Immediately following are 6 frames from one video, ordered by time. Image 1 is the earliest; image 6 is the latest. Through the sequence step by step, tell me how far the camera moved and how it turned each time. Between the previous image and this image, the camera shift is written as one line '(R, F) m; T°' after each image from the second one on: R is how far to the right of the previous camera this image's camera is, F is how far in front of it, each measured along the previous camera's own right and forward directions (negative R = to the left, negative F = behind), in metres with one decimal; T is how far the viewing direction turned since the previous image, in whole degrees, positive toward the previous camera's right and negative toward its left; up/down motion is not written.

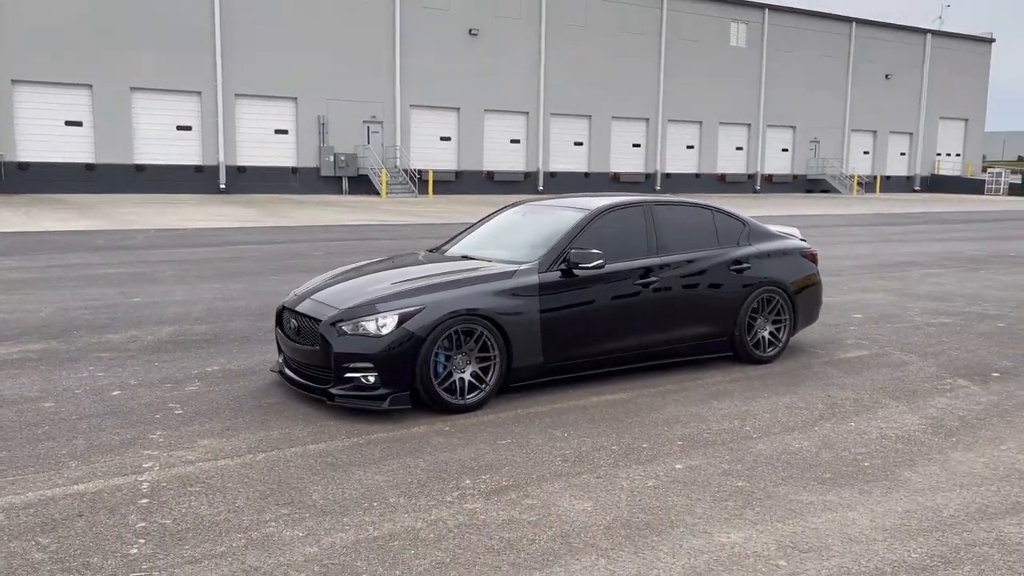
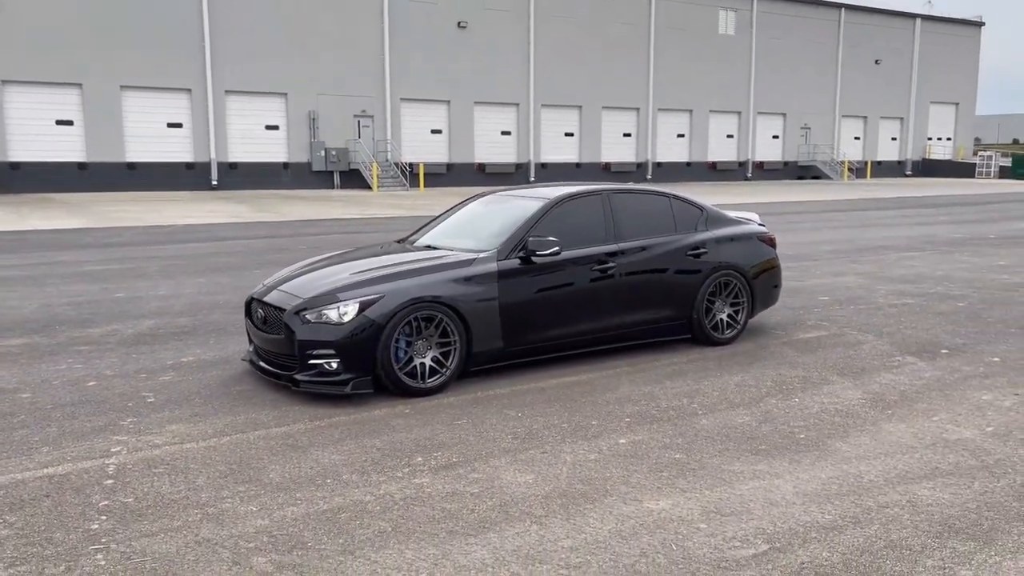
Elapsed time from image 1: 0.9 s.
(+0.3, -0.2) m; 0°
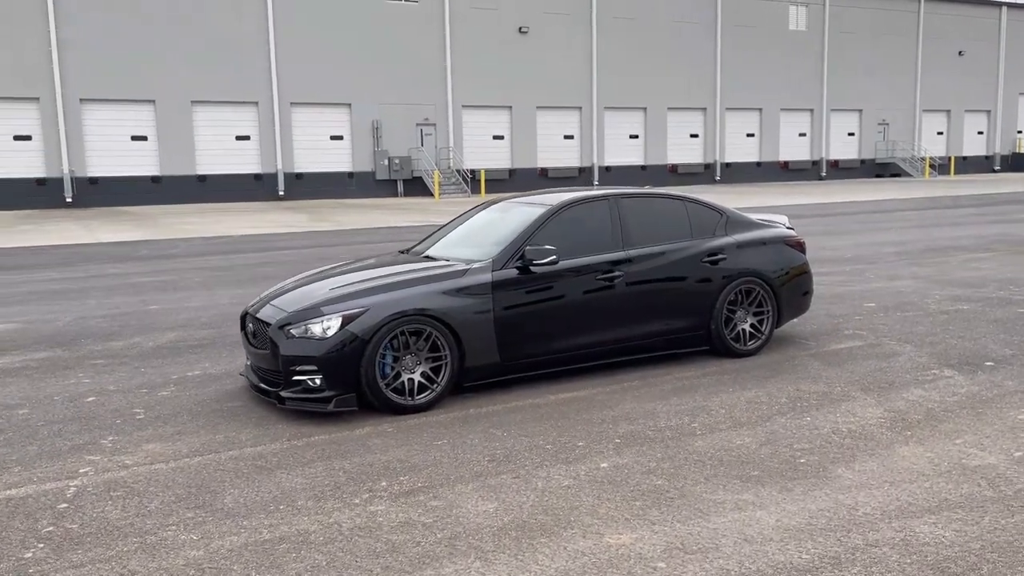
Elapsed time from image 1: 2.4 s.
(+0.5, +0.3) m; -5°
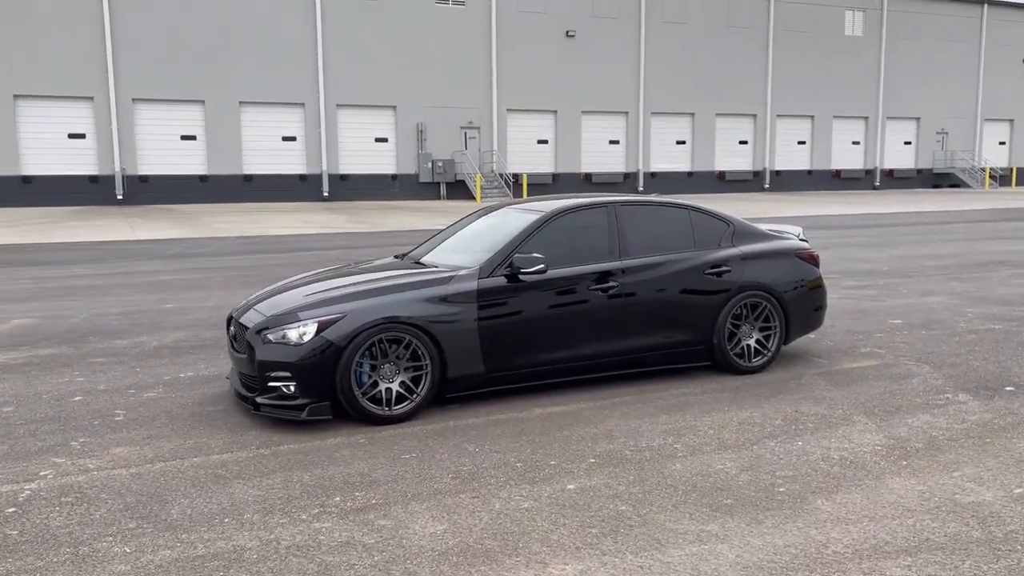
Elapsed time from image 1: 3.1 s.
(+0.4, +0.2) m; -3°
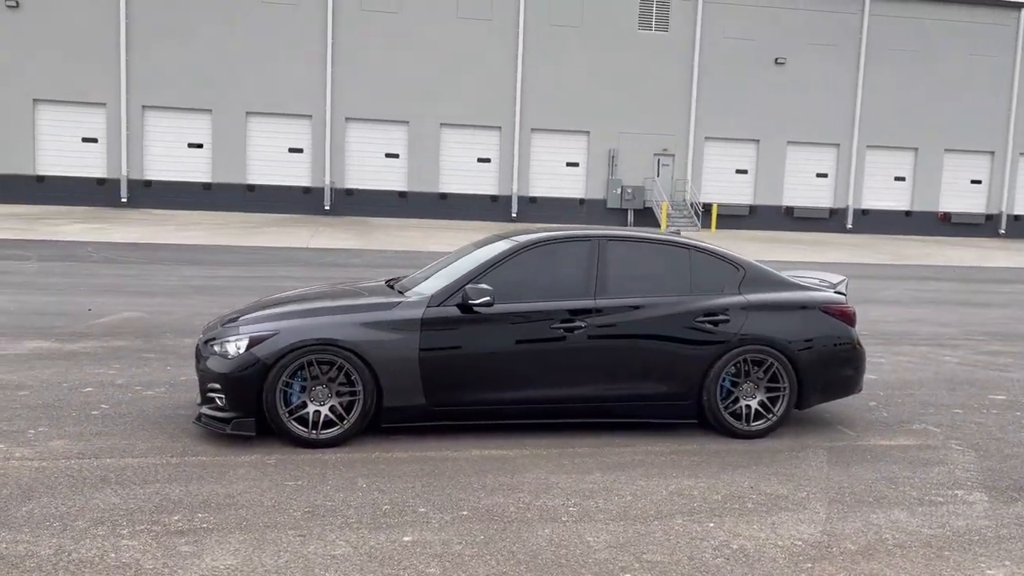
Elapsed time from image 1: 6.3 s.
(+1.7, +0.5) m; -14°
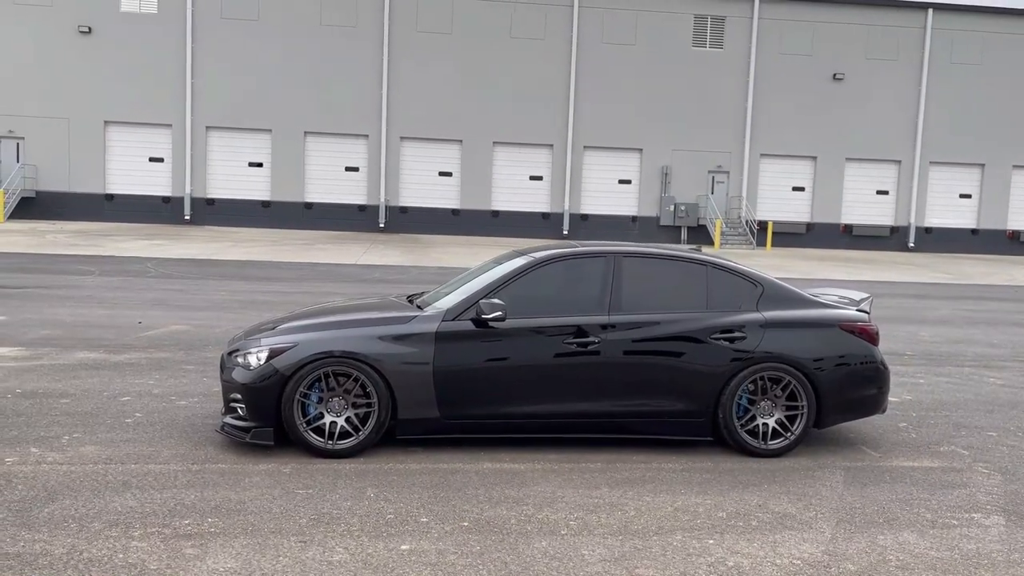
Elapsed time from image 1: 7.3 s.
(+0.3, -0.1) m; -4°
